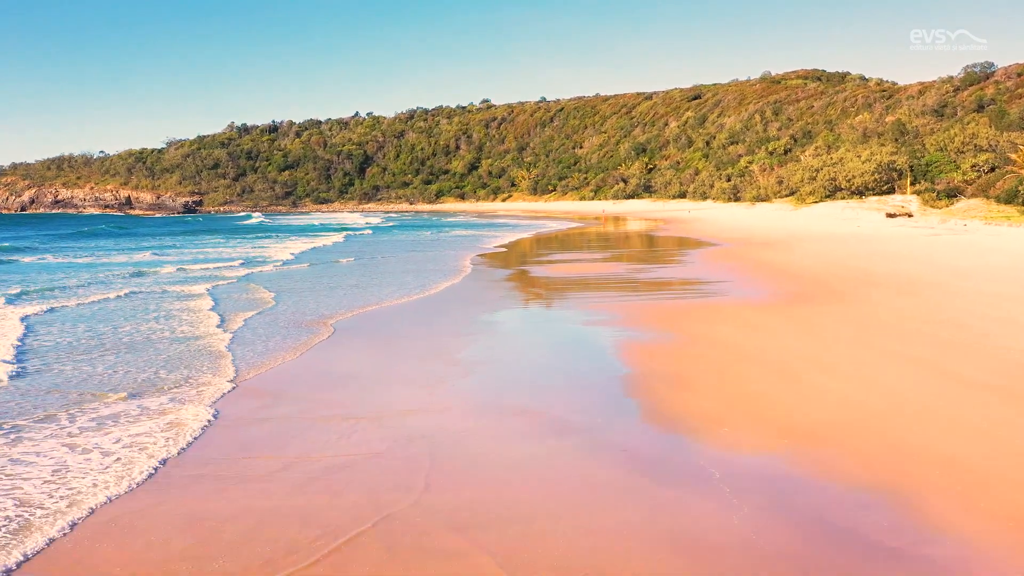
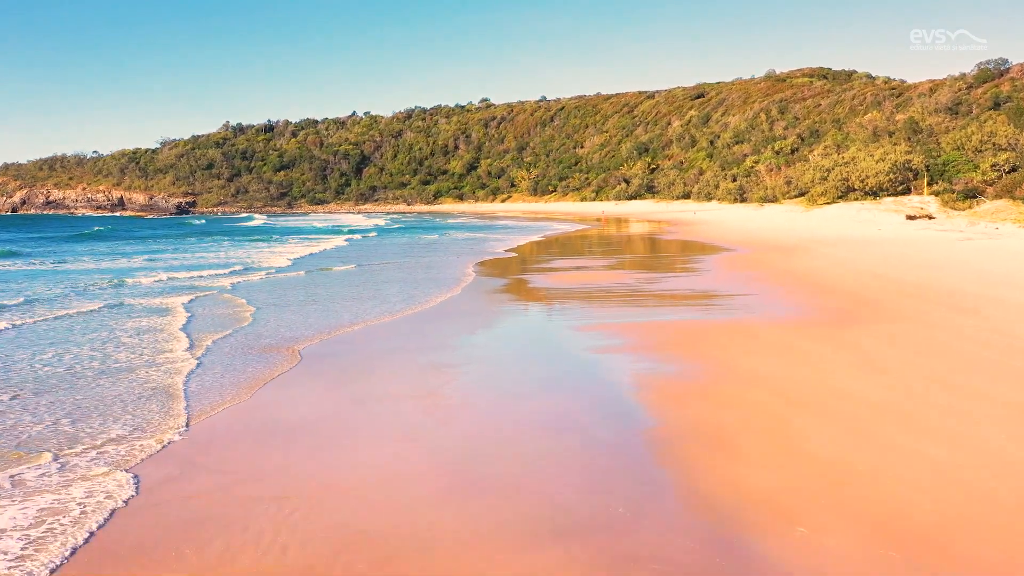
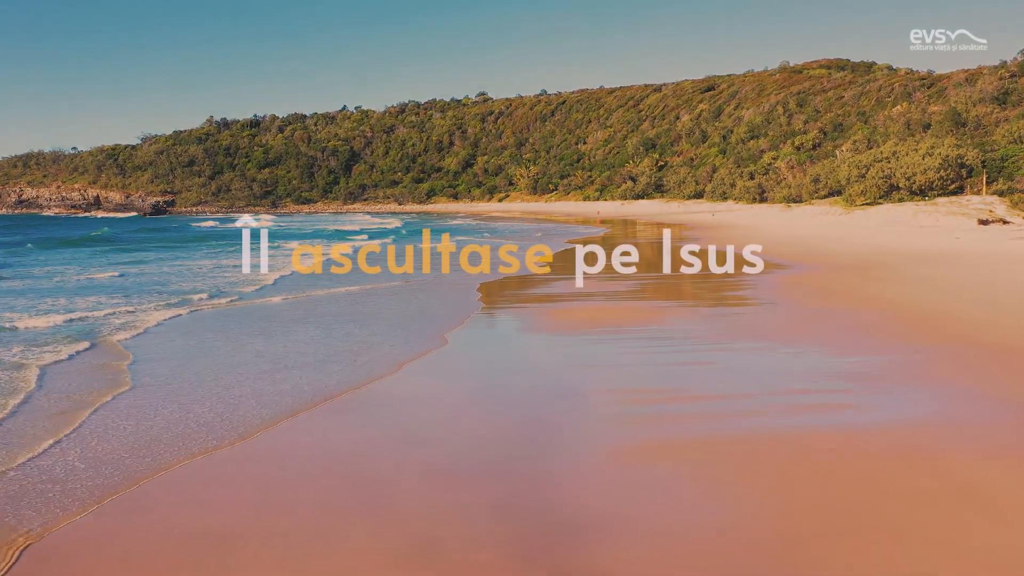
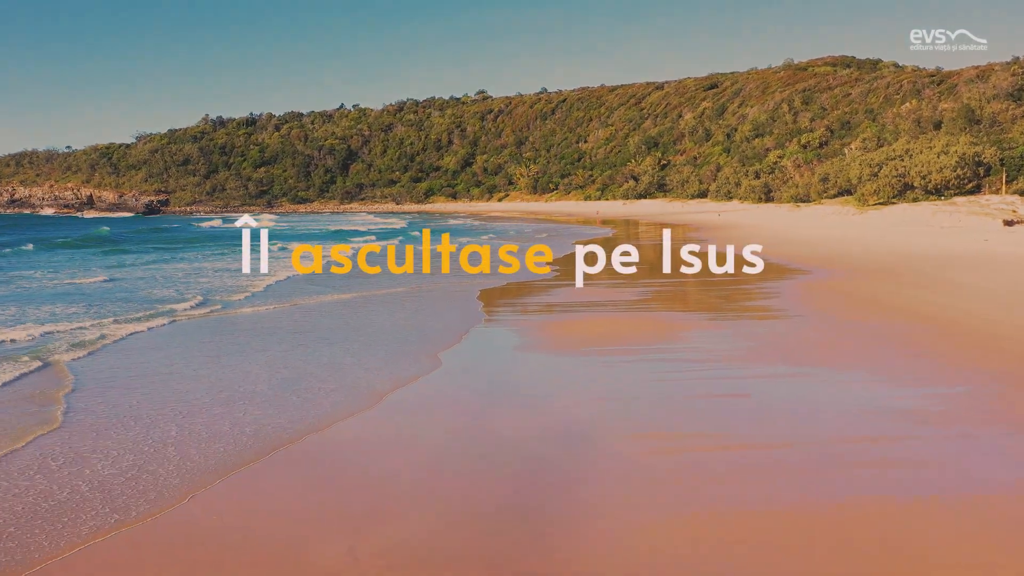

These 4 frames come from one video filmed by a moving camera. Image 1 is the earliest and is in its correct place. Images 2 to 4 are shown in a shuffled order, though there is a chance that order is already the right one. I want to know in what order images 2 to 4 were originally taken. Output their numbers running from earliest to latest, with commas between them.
2, 3, 4
